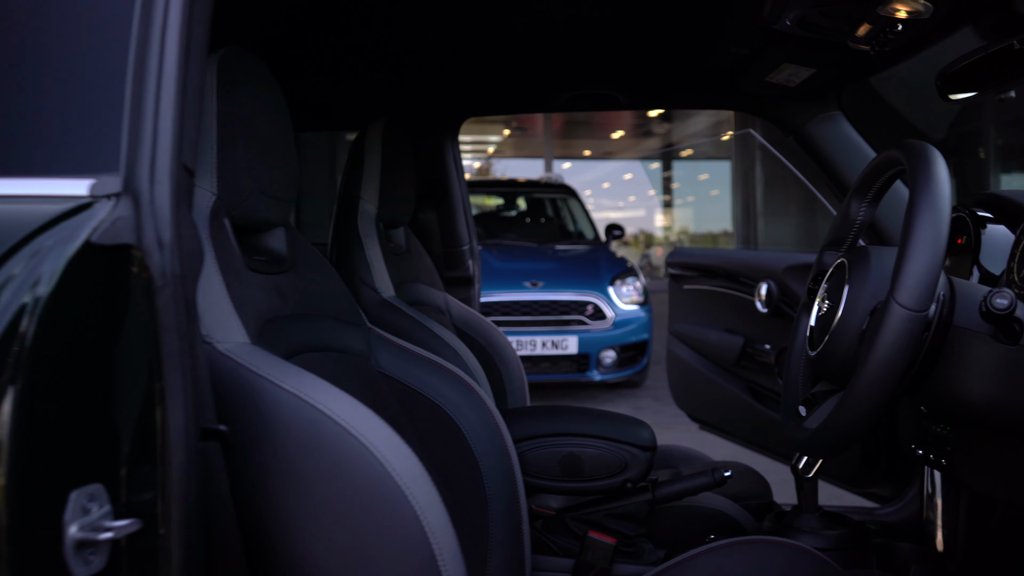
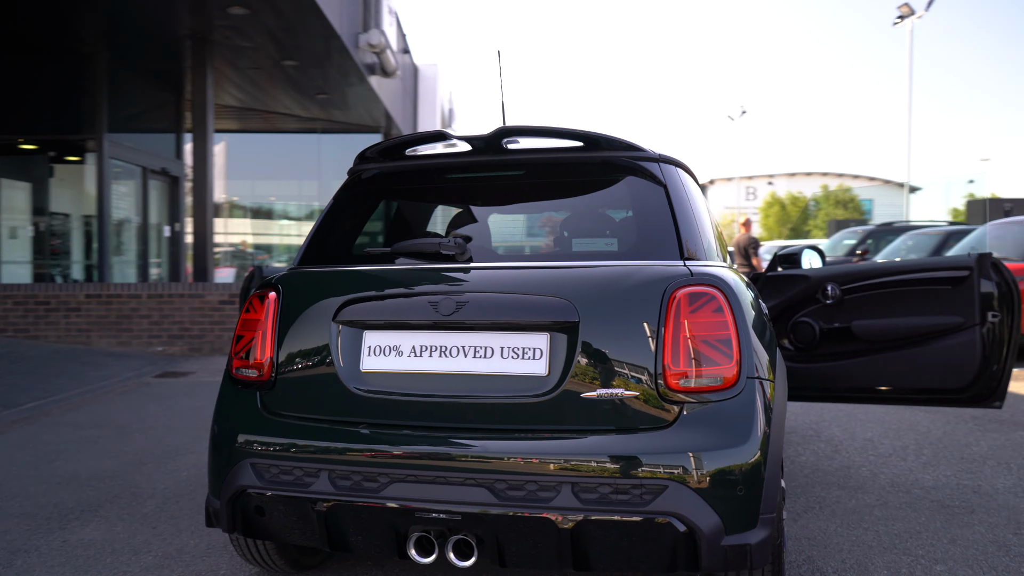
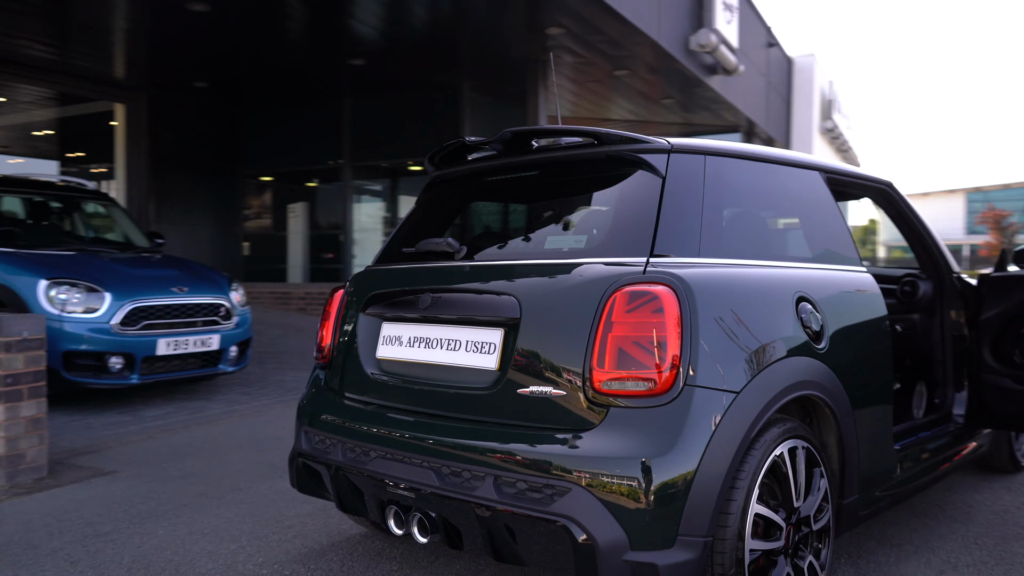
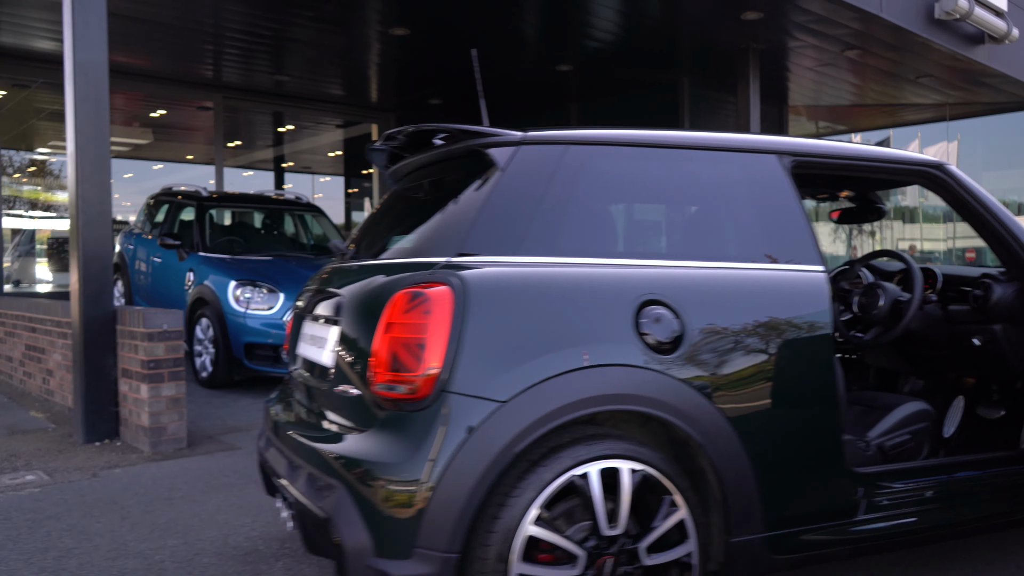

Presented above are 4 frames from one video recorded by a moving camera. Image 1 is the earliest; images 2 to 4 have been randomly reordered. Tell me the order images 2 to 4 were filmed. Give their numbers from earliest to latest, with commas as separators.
4, 3, 2
